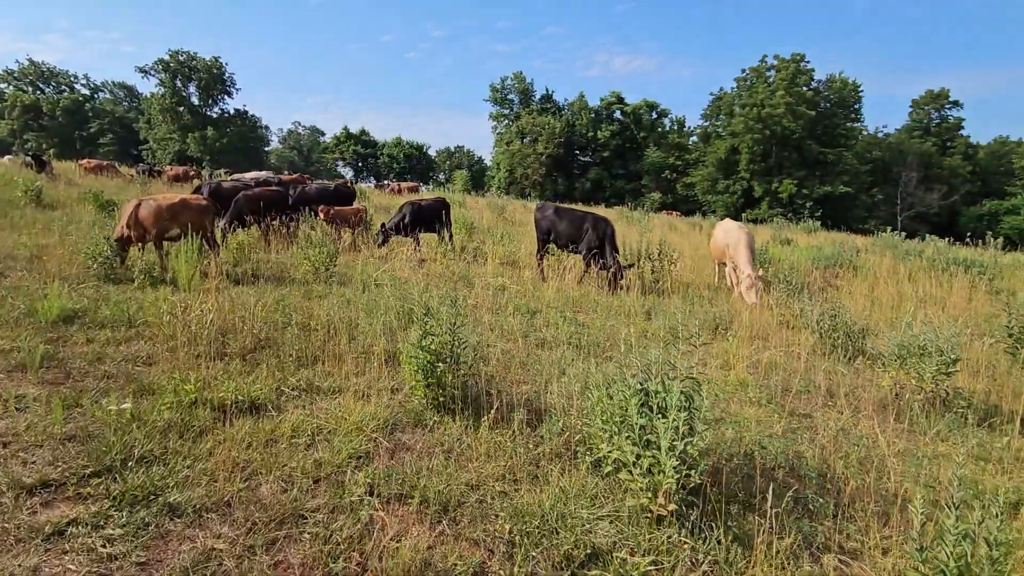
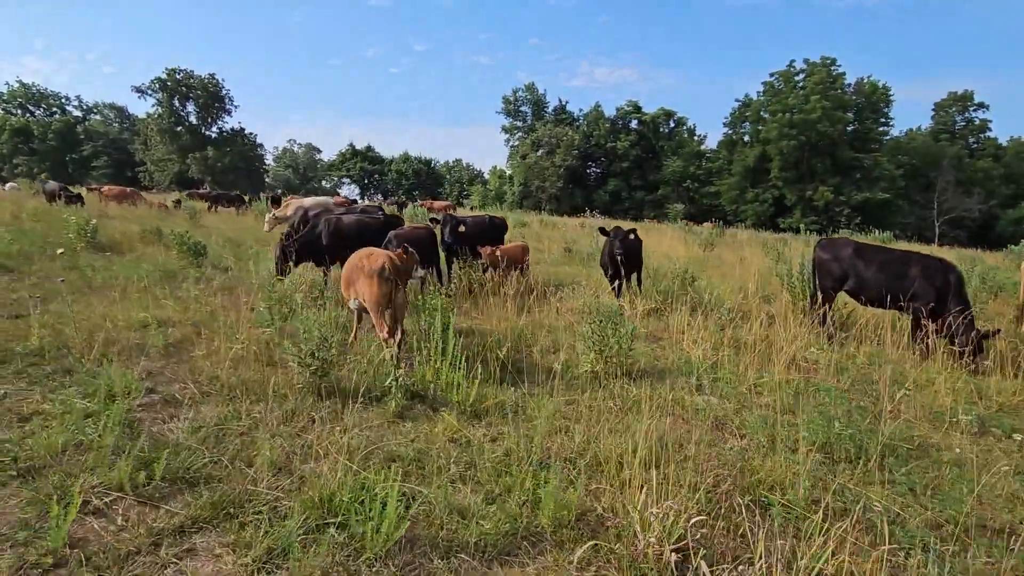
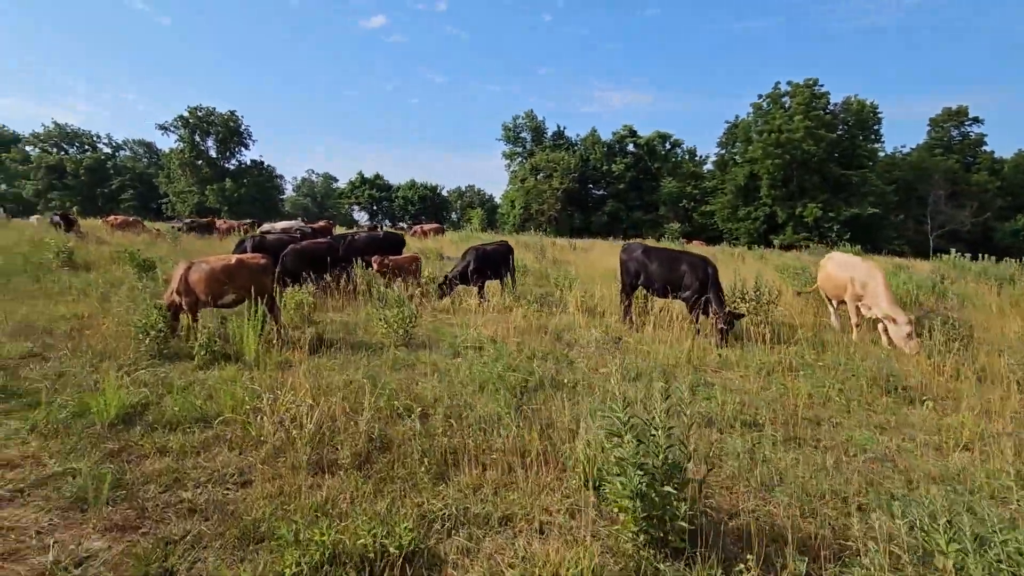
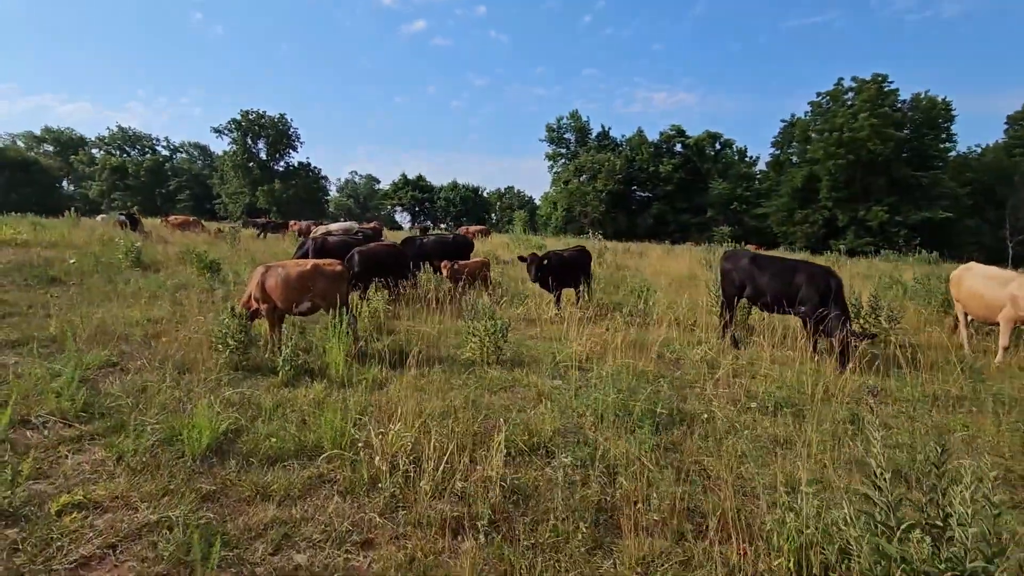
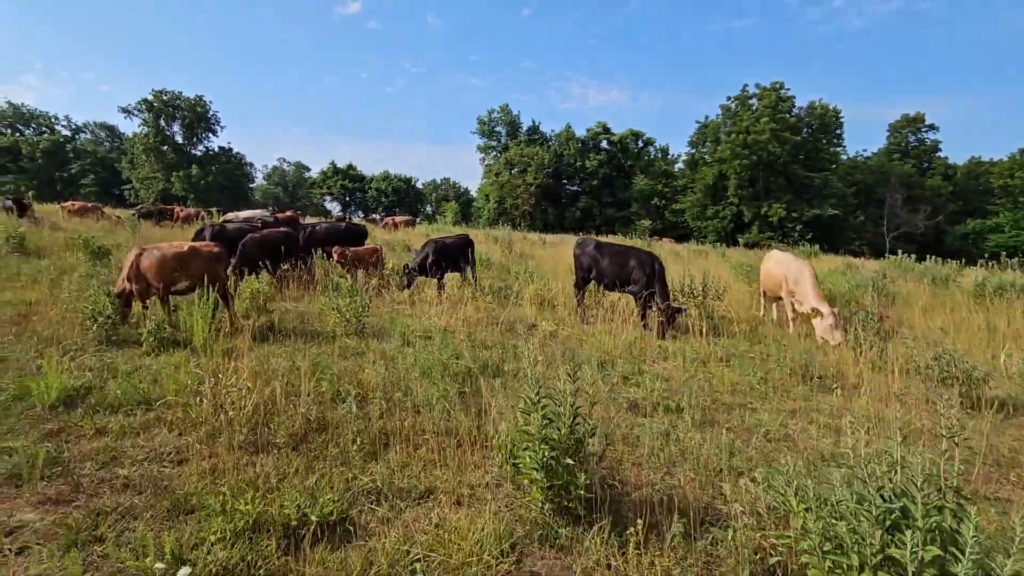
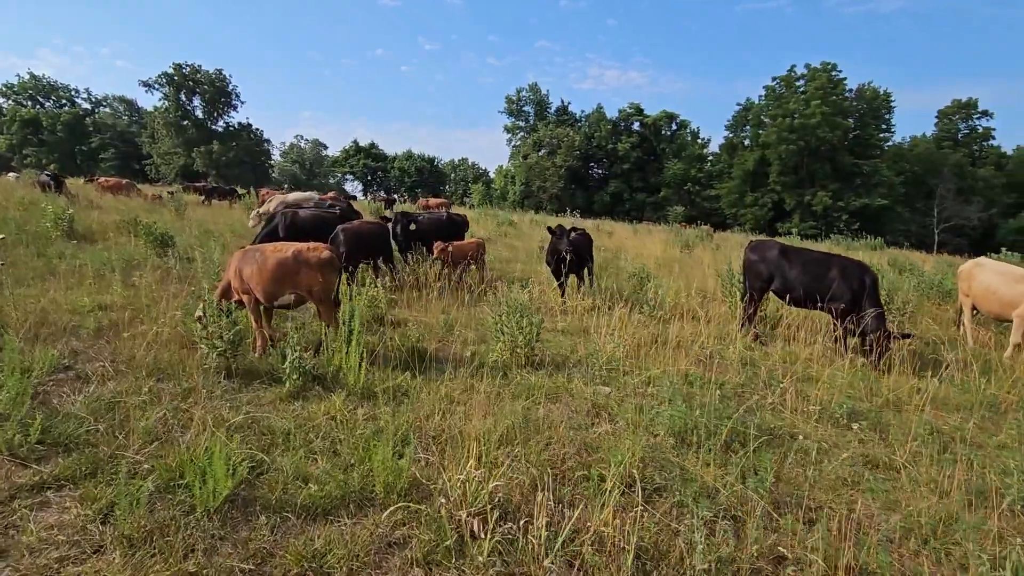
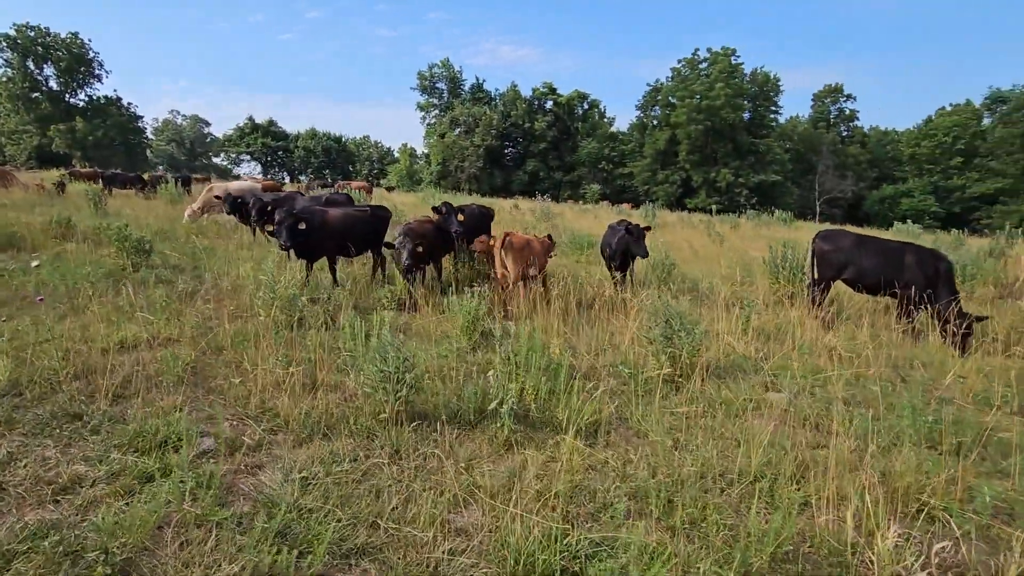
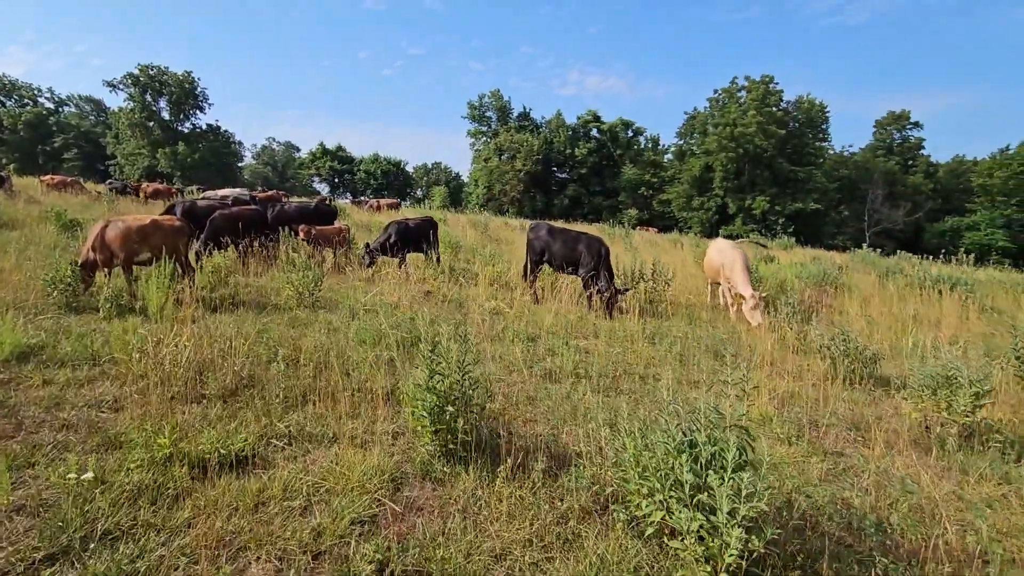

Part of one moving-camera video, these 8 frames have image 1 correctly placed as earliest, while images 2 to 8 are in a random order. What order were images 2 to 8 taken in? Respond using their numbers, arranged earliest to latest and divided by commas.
8, 5, 3, 4, 6, 2, 7
